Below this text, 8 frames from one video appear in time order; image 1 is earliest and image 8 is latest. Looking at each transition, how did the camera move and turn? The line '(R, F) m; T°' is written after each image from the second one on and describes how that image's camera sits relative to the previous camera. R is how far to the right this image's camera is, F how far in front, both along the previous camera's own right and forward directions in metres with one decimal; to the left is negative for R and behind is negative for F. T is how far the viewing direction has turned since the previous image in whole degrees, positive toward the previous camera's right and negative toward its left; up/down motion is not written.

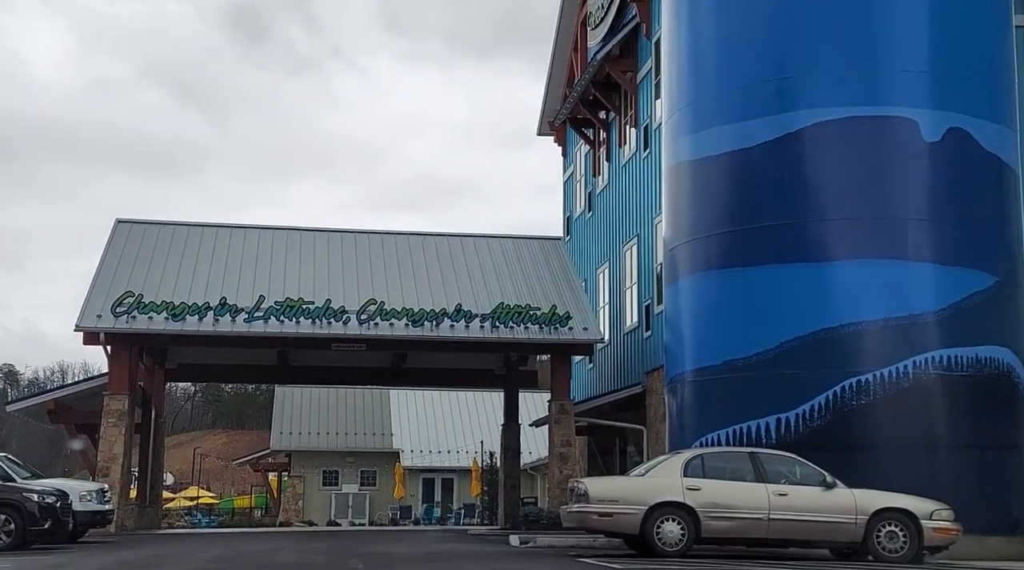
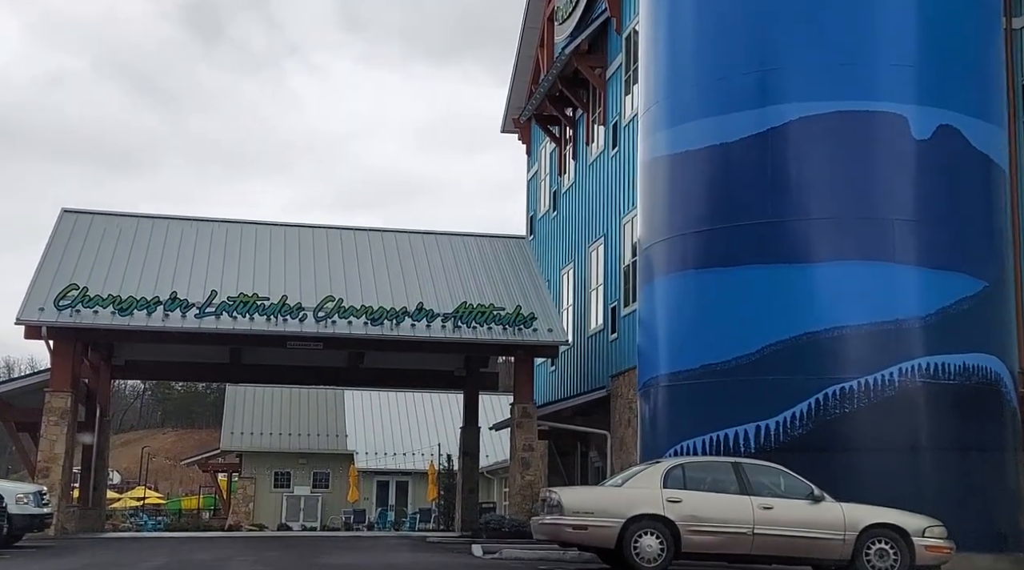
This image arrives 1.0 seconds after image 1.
(-0.2, +0.8) m; +2°
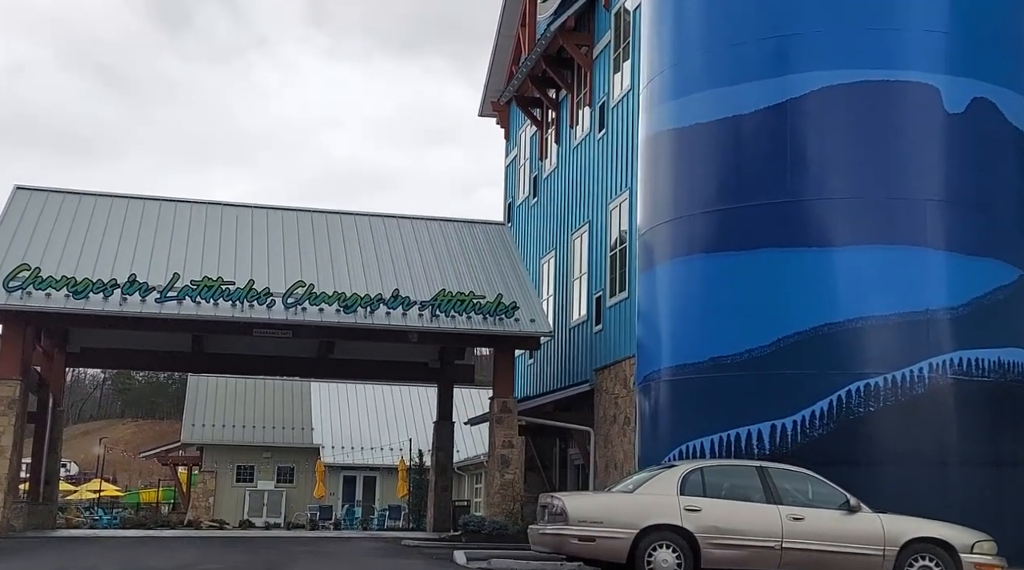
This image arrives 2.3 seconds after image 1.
(-0.3, +1.3) m; +2°
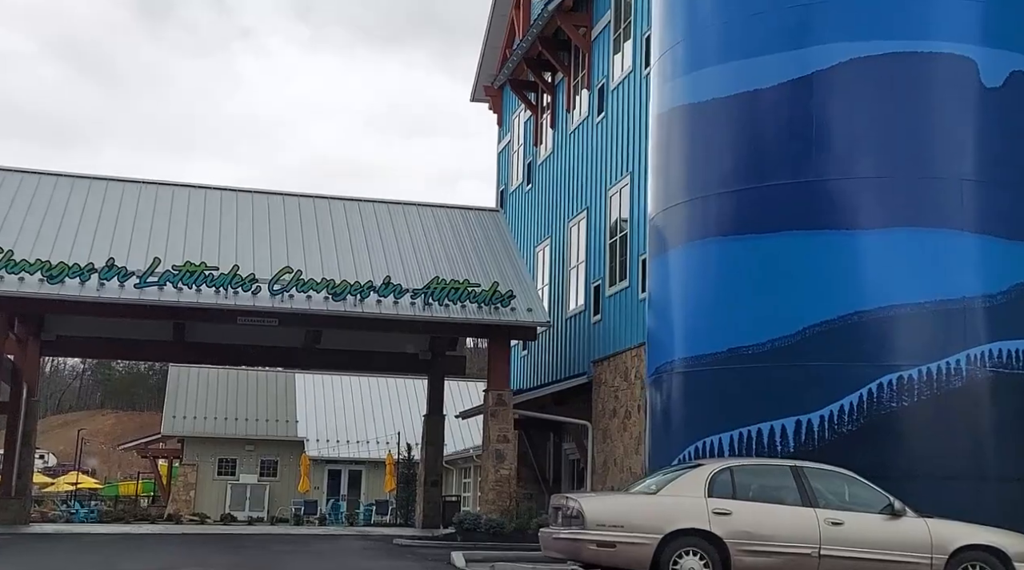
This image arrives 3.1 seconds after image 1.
(-0.3, +0.9) m; +1°
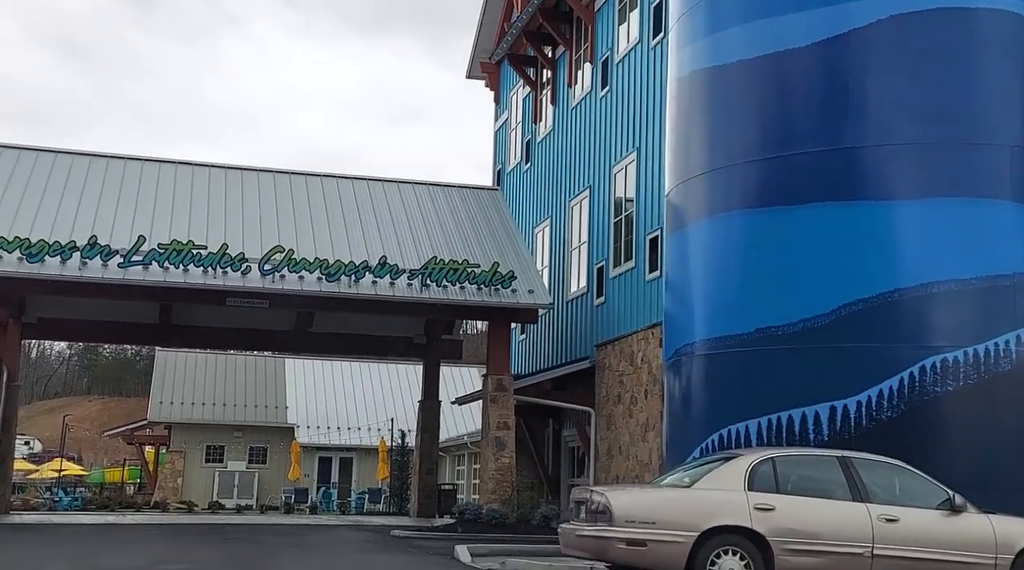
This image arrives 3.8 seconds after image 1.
(-0.3, +0.9) m; +1°
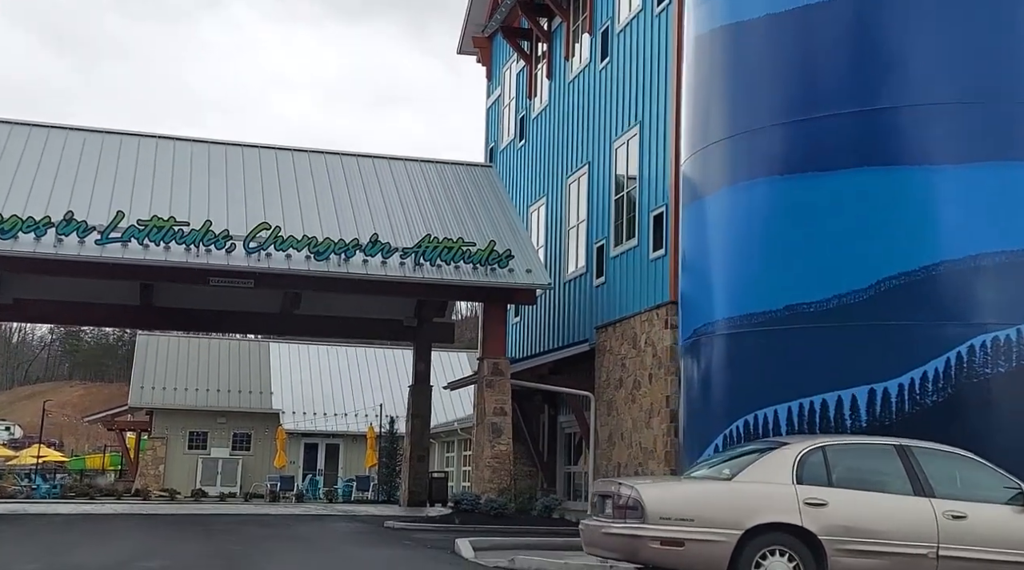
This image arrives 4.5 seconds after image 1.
(-0.3, +1.0) m; +1°
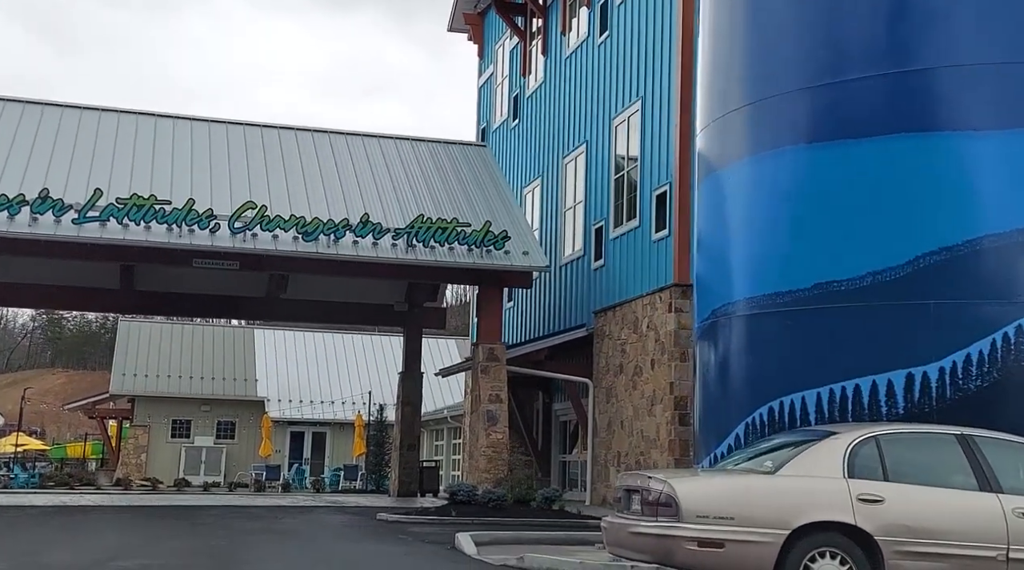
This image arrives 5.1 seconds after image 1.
(-0.2, +0.8) m; +1°
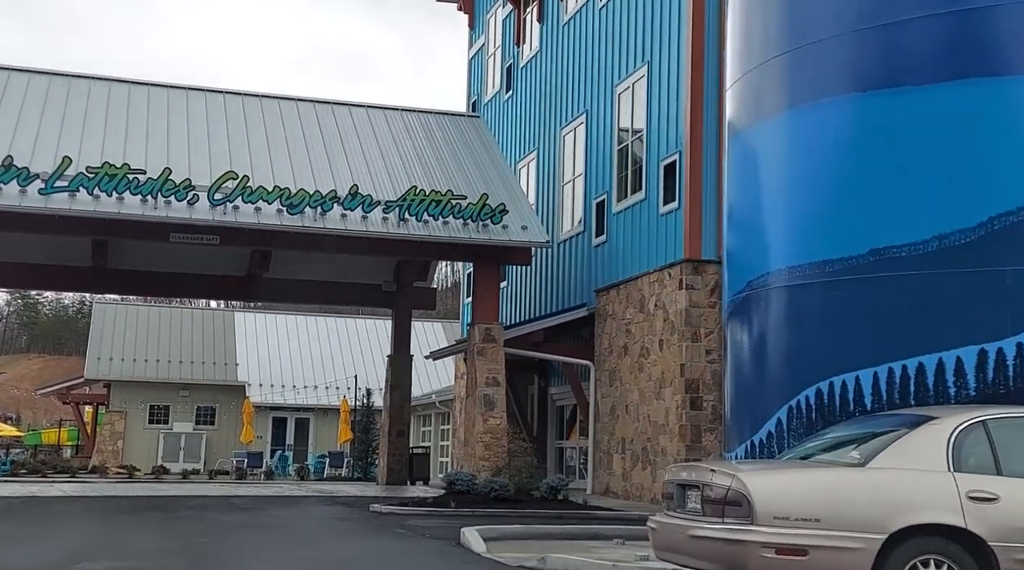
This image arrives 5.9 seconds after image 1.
(-0.3, +1.1) m; +1°
